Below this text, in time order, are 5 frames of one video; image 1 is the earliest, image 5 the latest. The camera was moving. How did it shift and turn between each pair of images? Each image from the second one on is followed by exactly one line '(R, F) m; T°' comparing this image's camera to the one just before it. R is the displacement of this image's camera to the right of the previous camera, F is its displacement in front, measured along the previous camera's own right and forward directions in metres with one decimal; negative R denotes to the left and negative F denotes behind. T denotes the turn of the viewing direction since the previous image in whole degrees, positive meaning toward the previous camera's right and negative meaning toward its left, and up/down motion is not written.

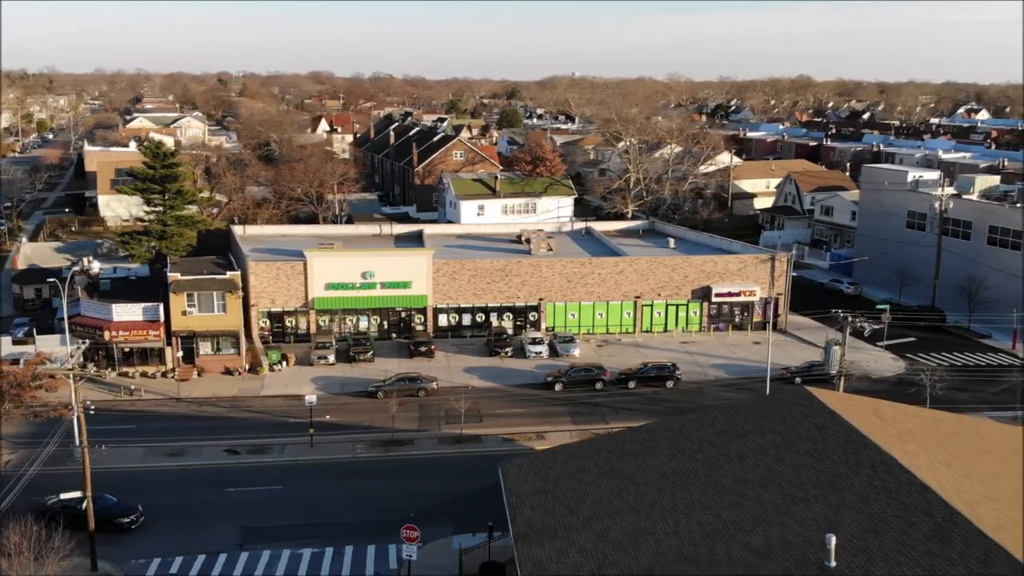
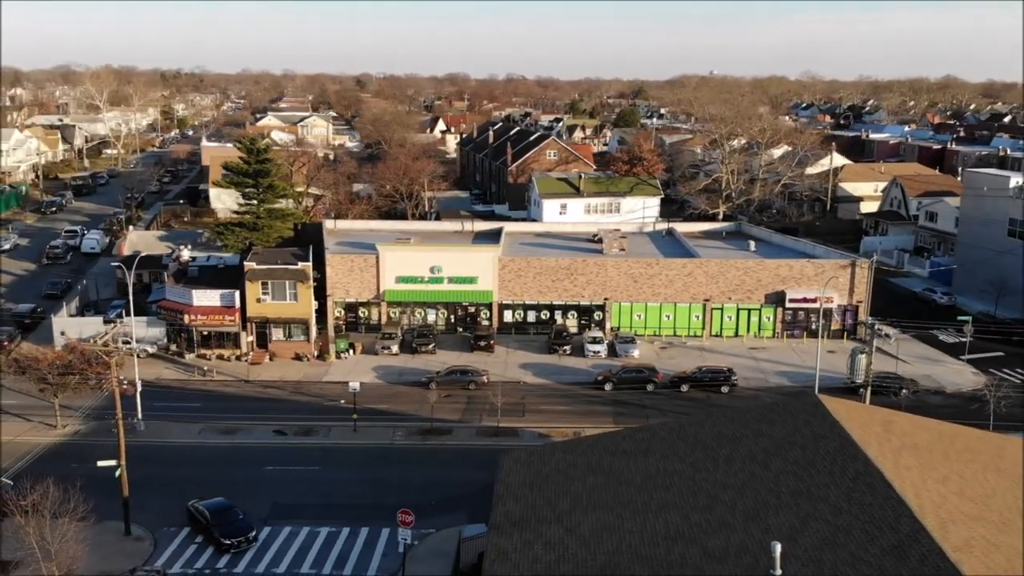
(+2.6, -0.1) m; -8°
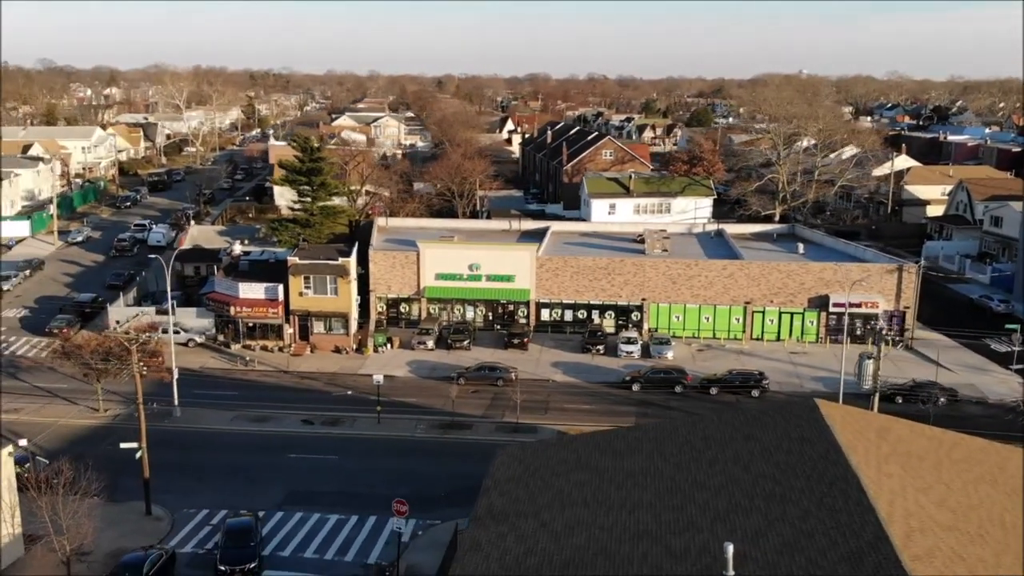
(+1.7, -0.2) m; -5°
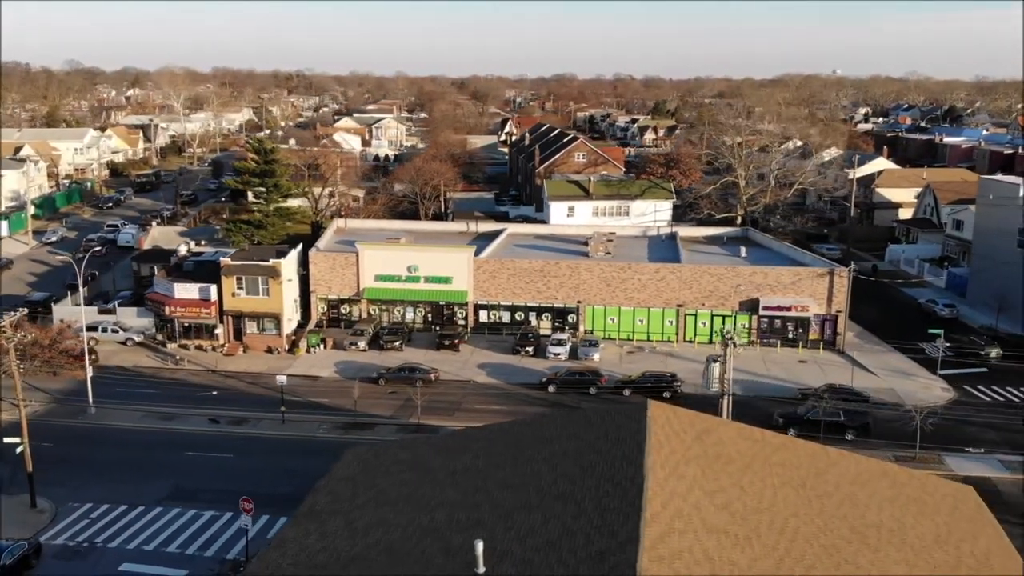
(+3.9, -0.3) m; -2°
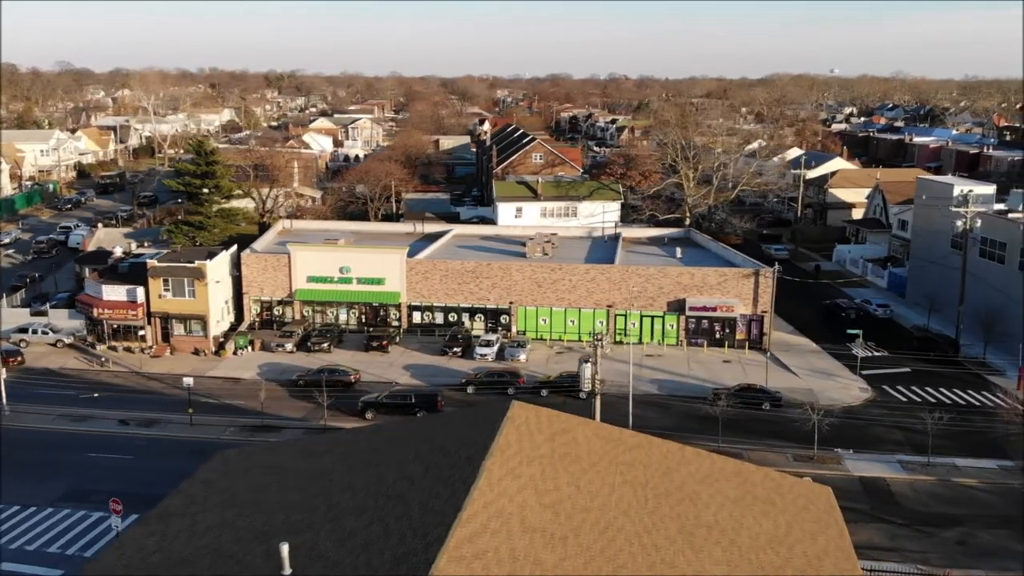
(+2.8, -0.1) m; 0°
